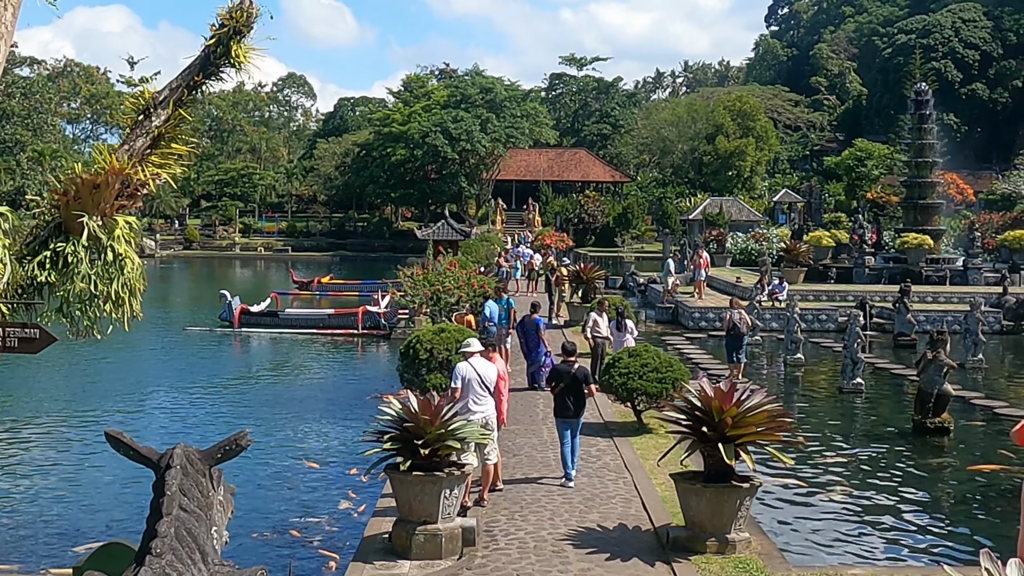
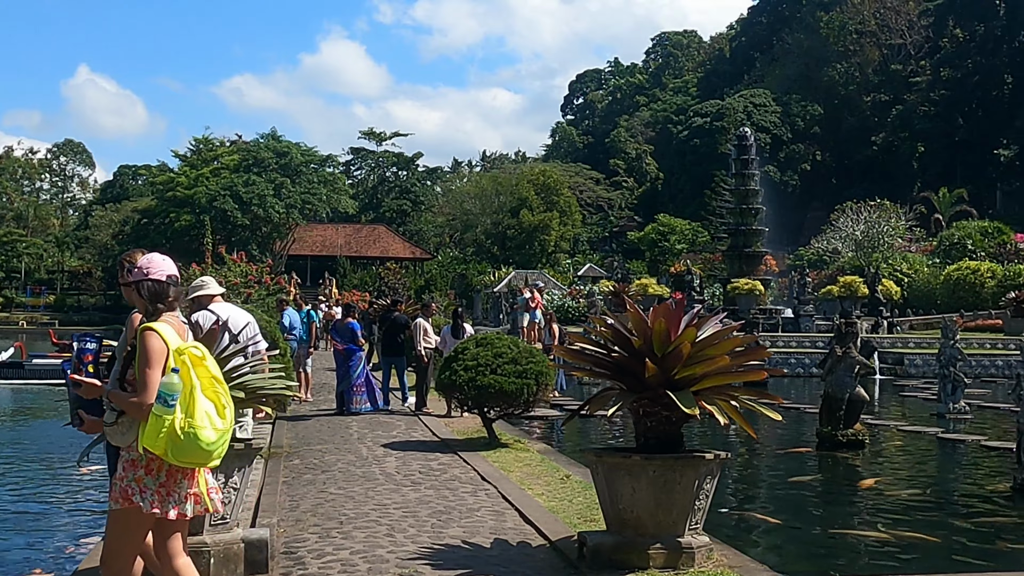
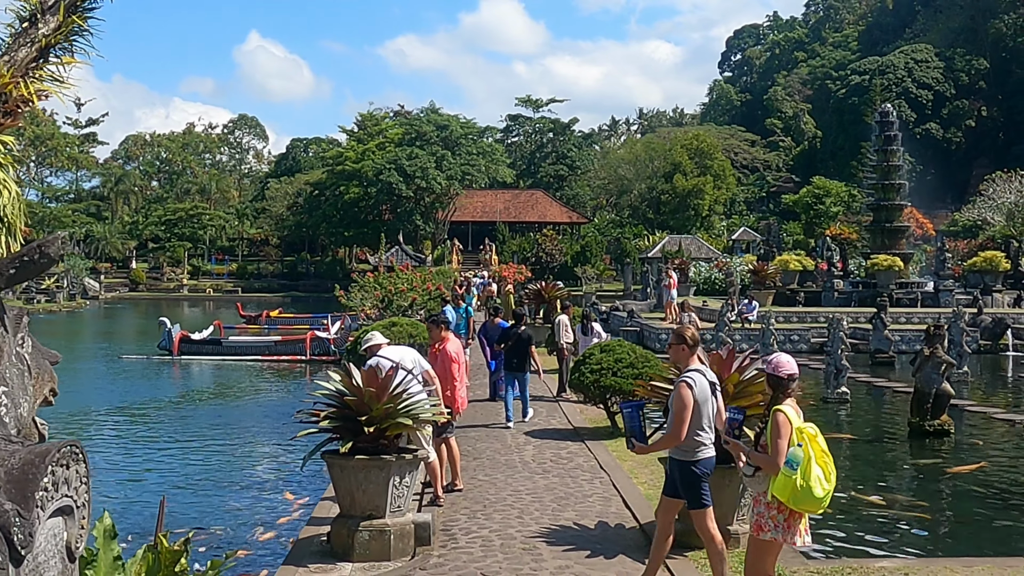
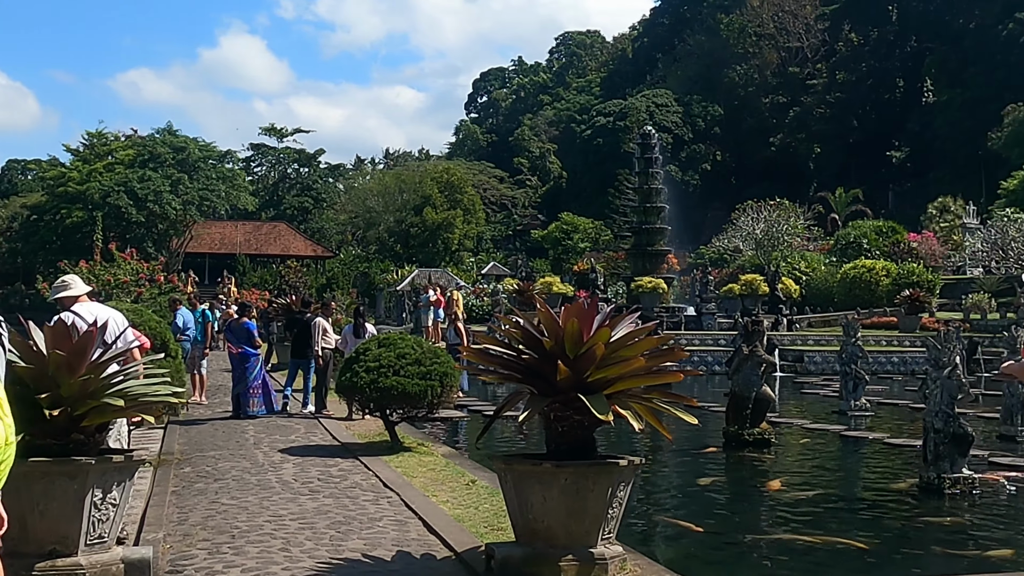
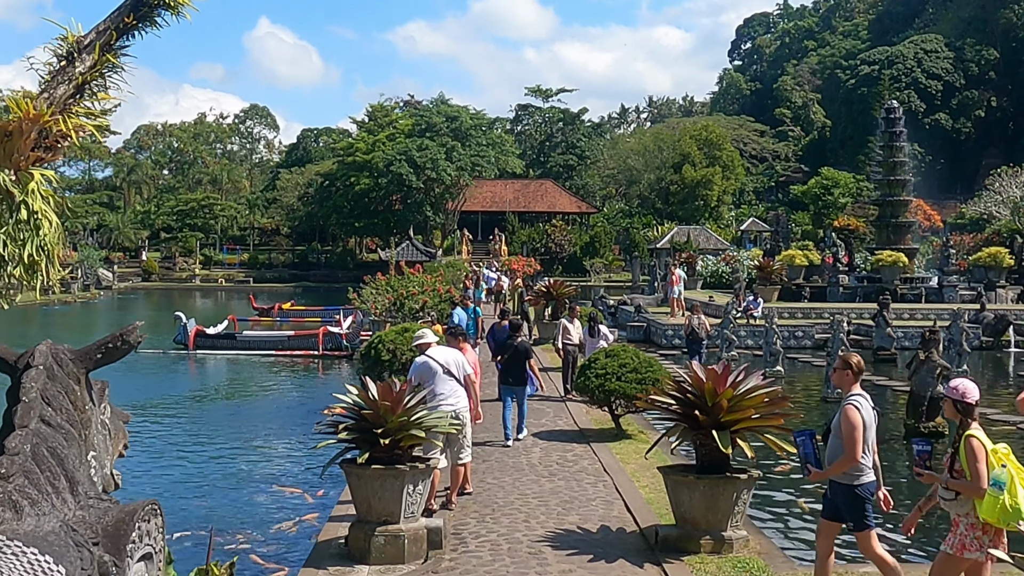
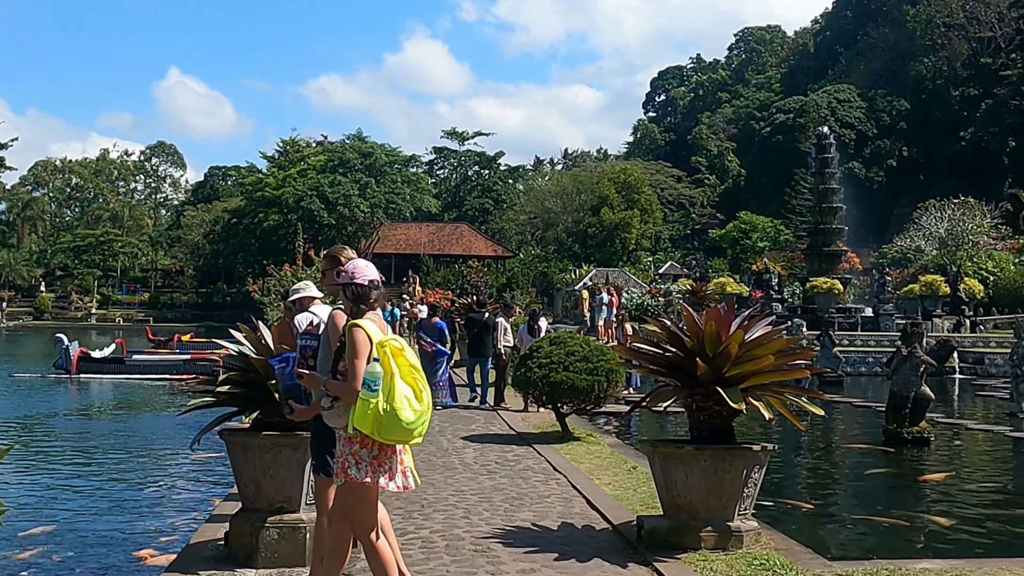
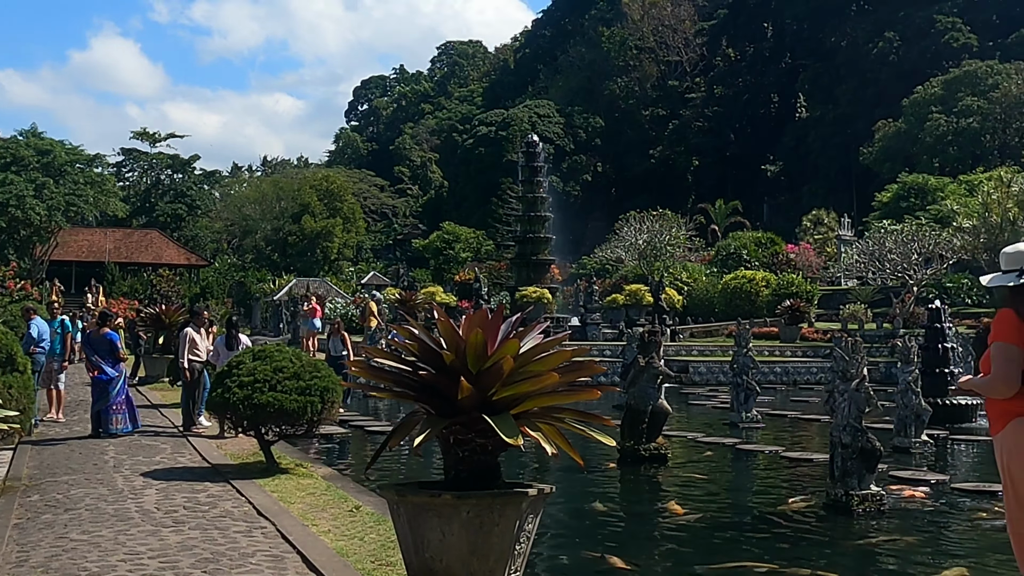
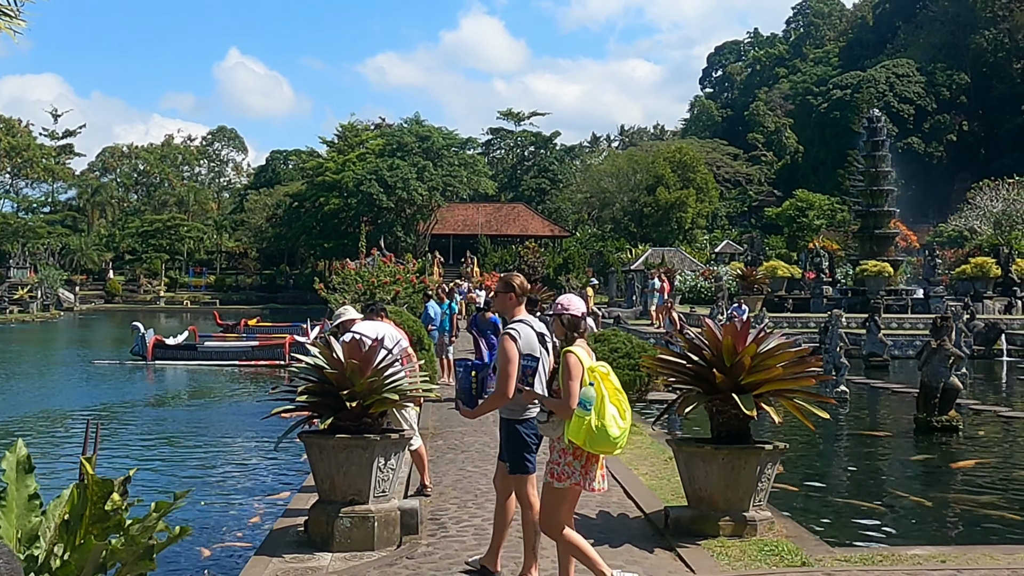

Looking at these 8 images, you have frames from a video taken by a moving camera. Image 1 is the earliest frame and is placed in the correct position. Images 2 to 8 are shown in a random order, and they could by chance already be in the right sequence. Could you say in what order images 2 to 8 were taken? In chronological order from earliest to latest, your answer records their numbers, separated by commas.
5, 3, 8, 6, 2, 4, 7
